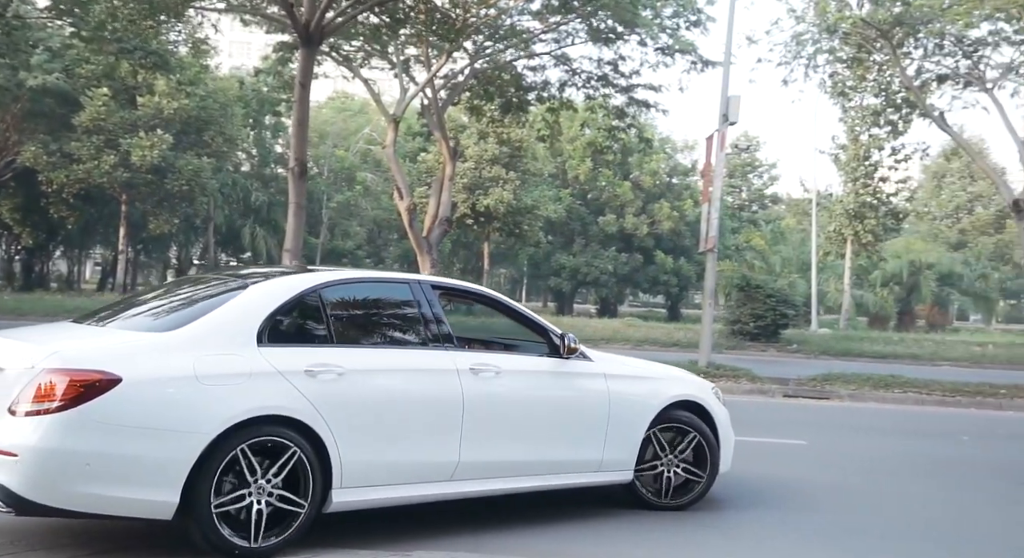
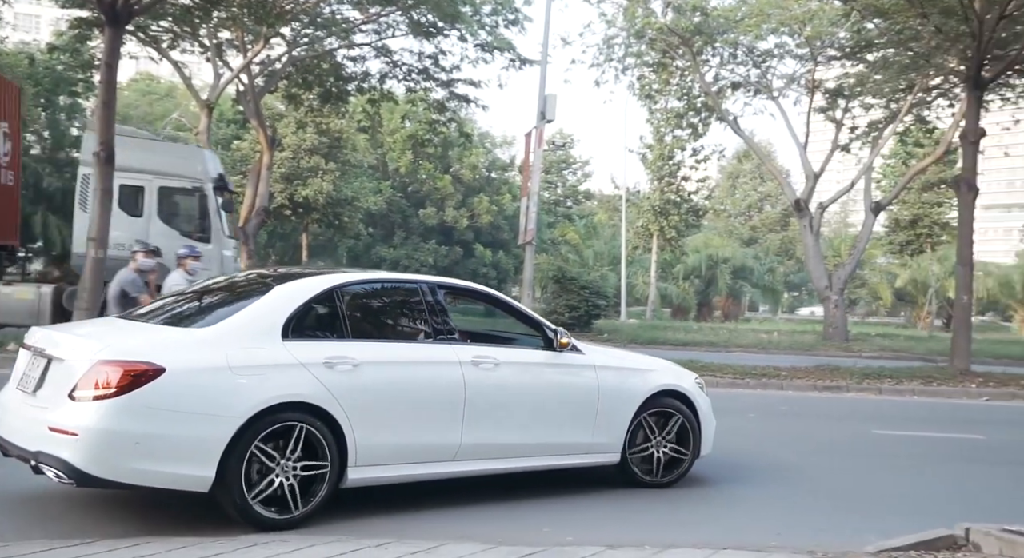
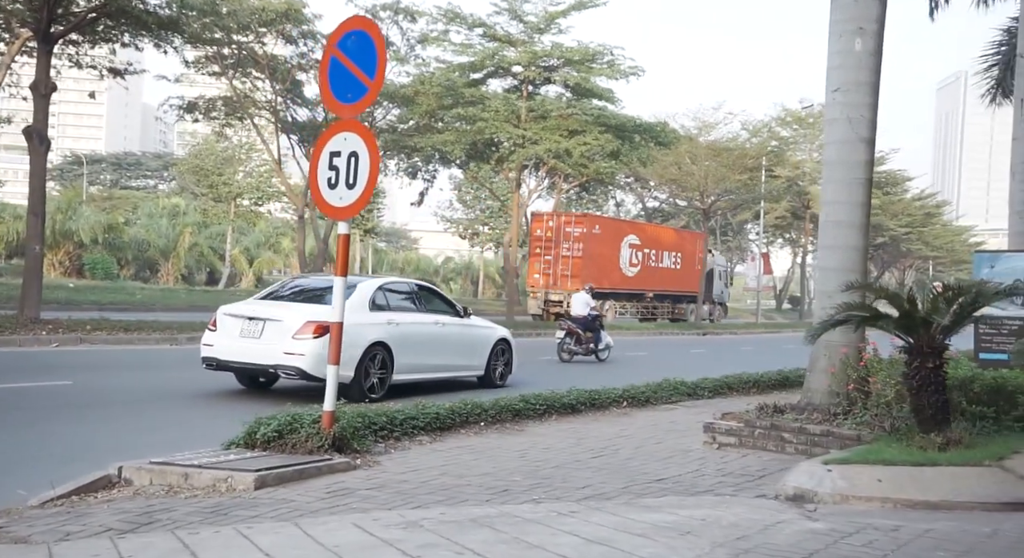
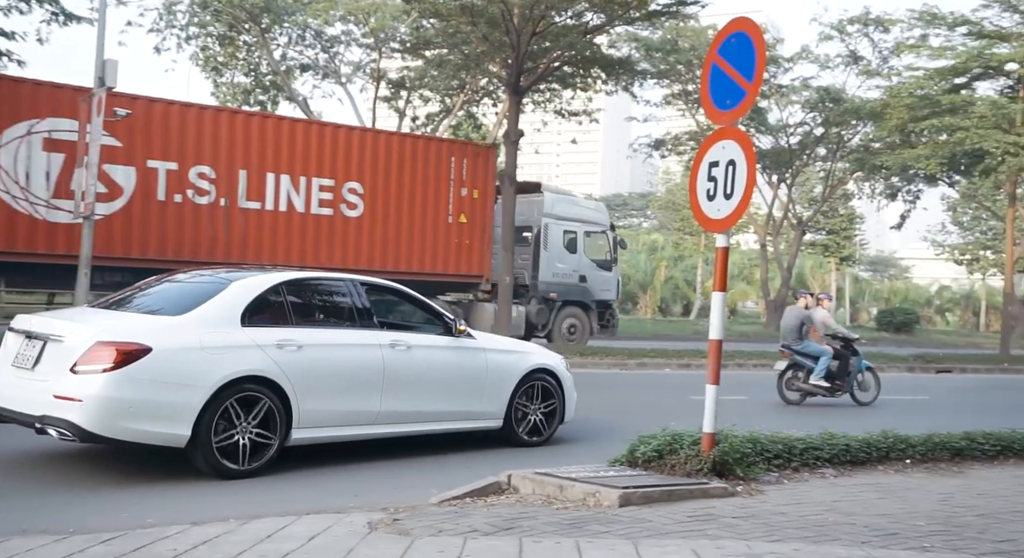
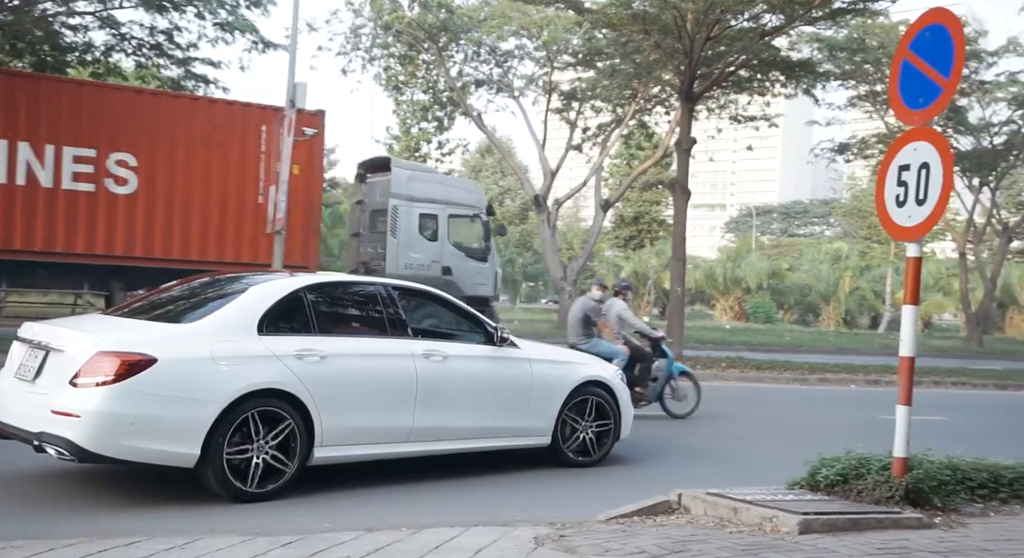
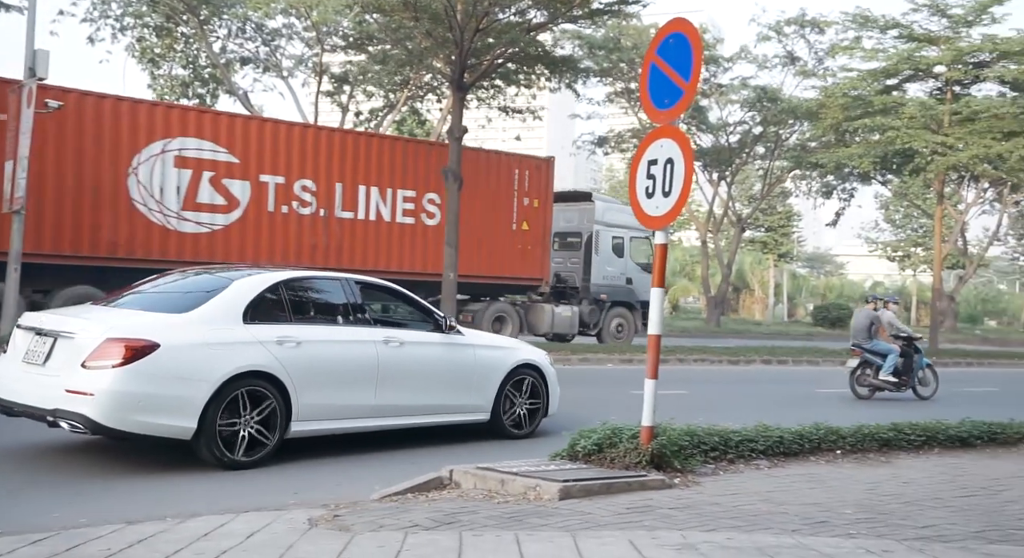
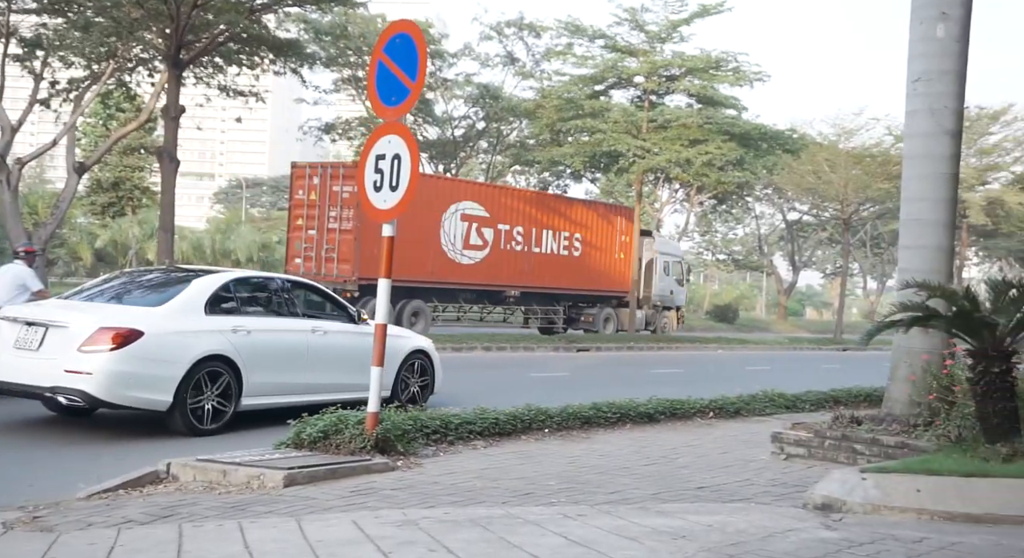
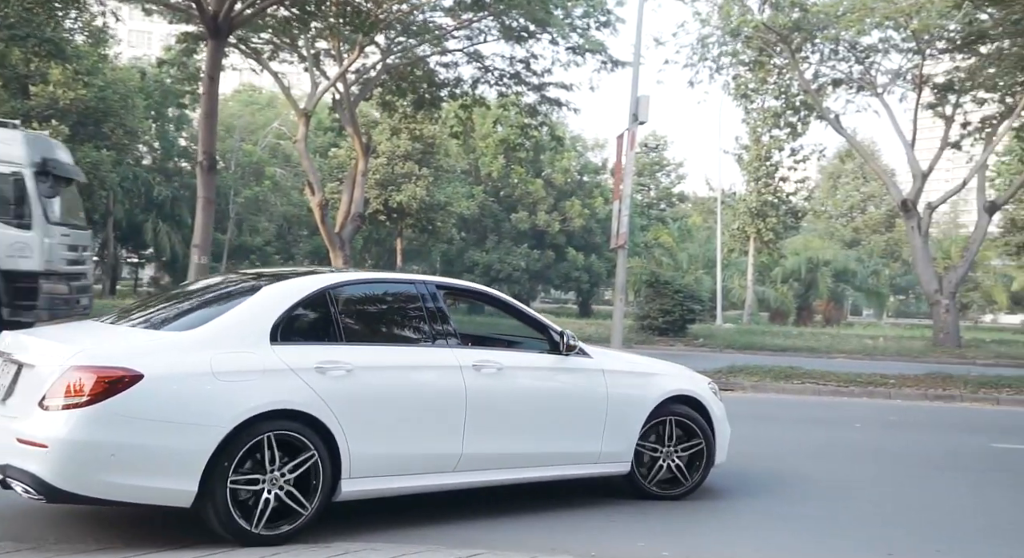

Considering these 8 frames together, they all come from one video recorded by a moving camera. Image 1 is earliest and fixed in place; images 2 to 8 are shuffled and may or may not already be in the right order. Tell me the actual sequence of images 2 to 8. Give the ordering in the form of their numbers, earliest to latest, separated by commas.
8, 2, 5, 4, 6, 7, 3
